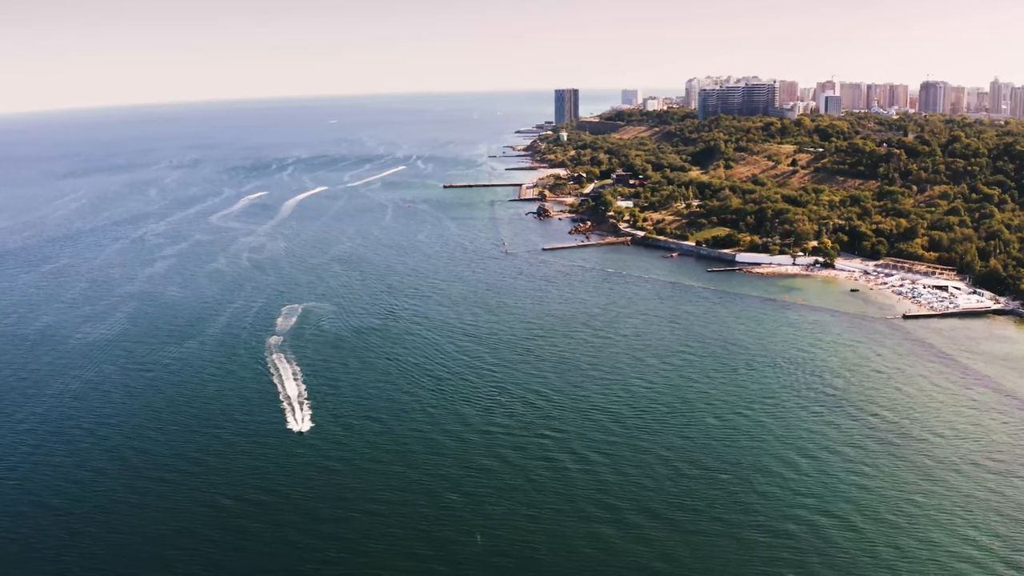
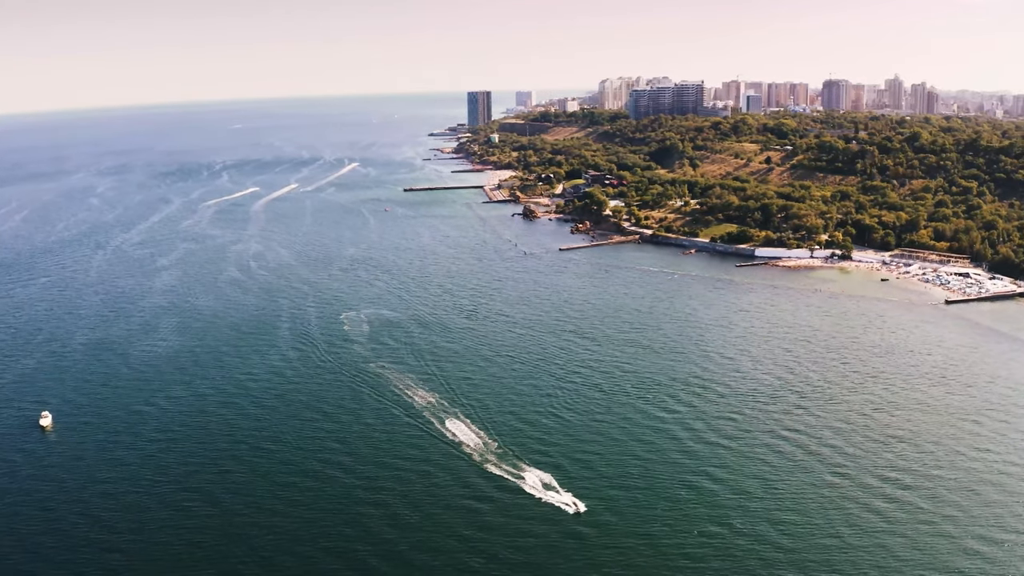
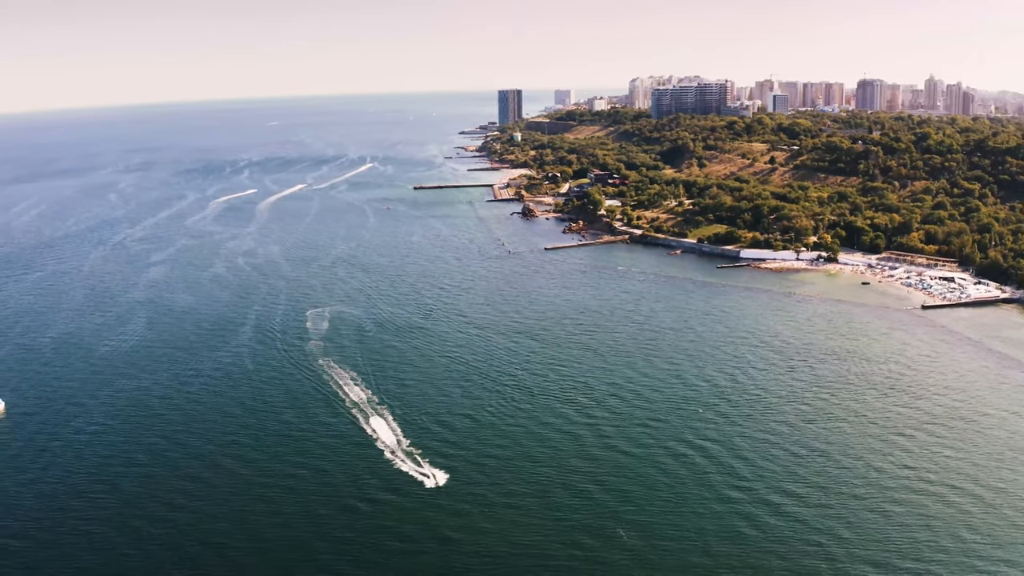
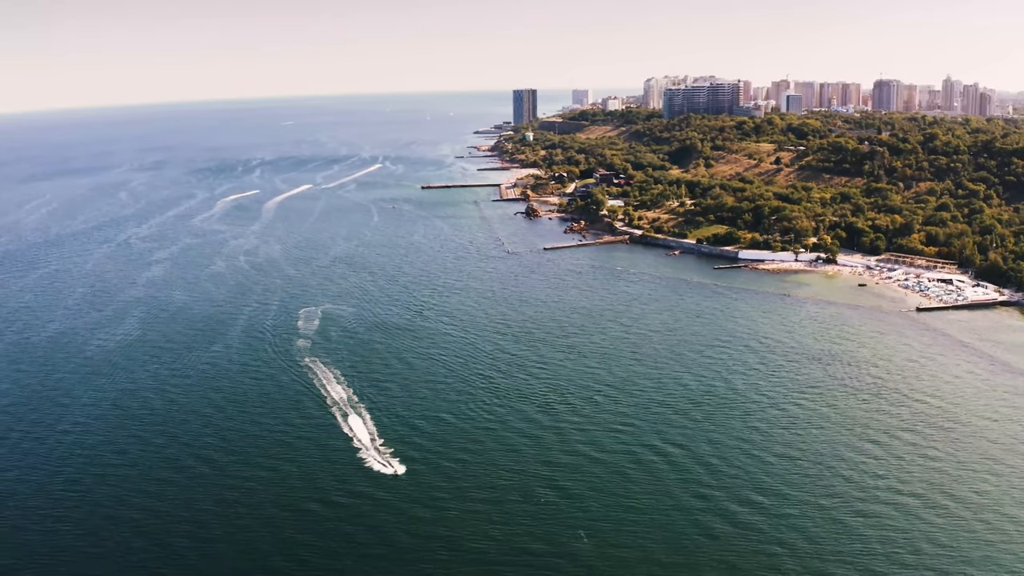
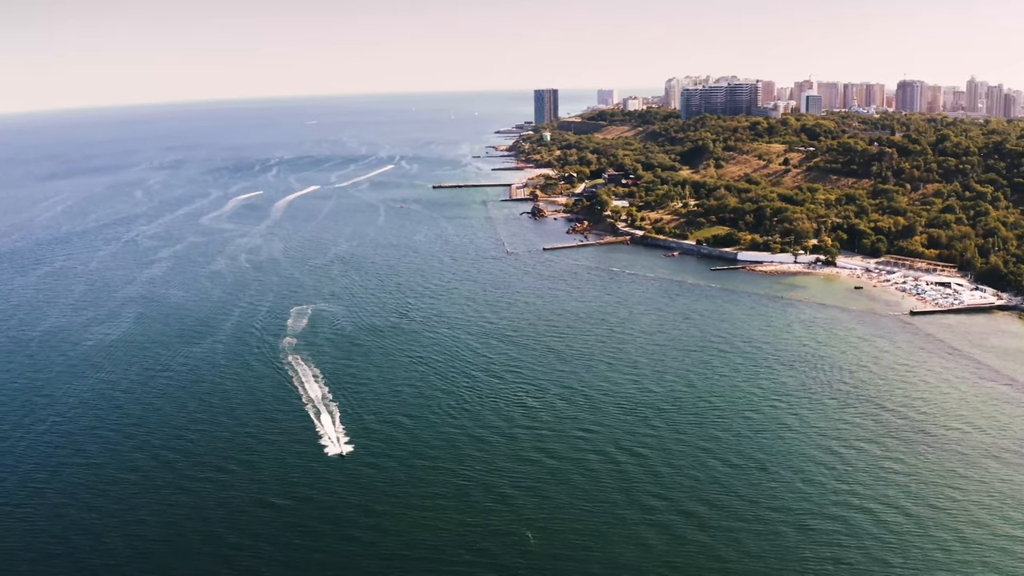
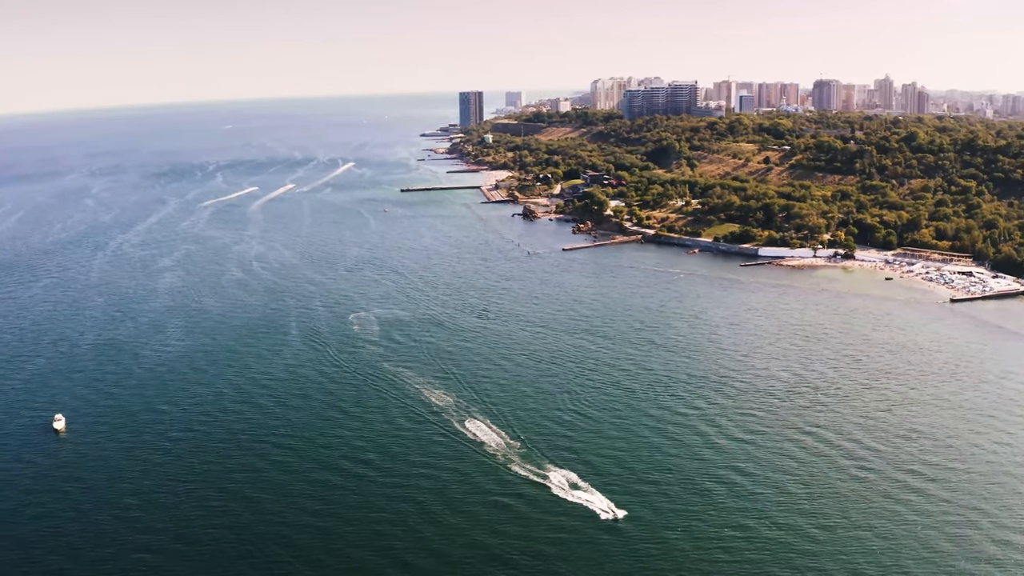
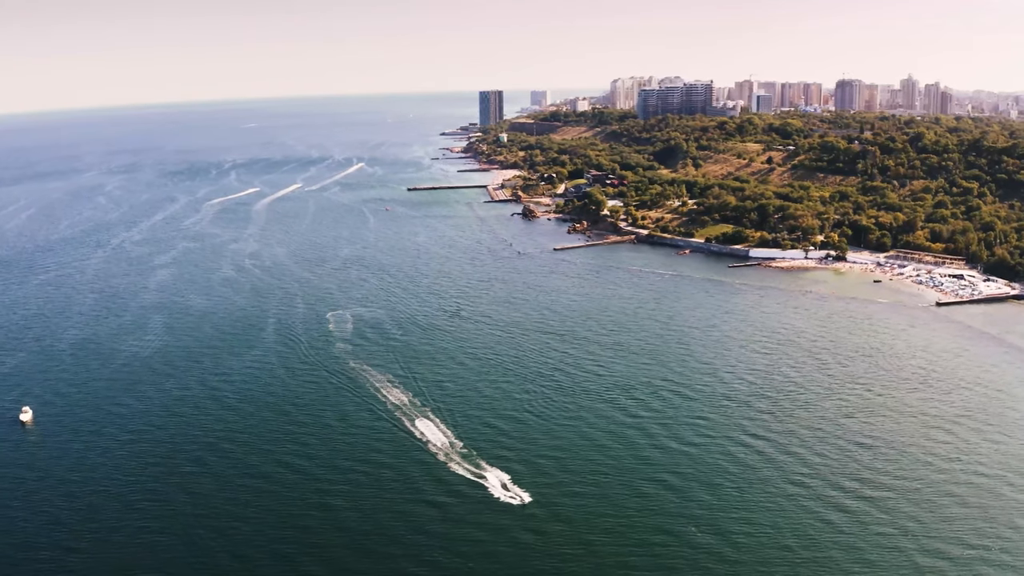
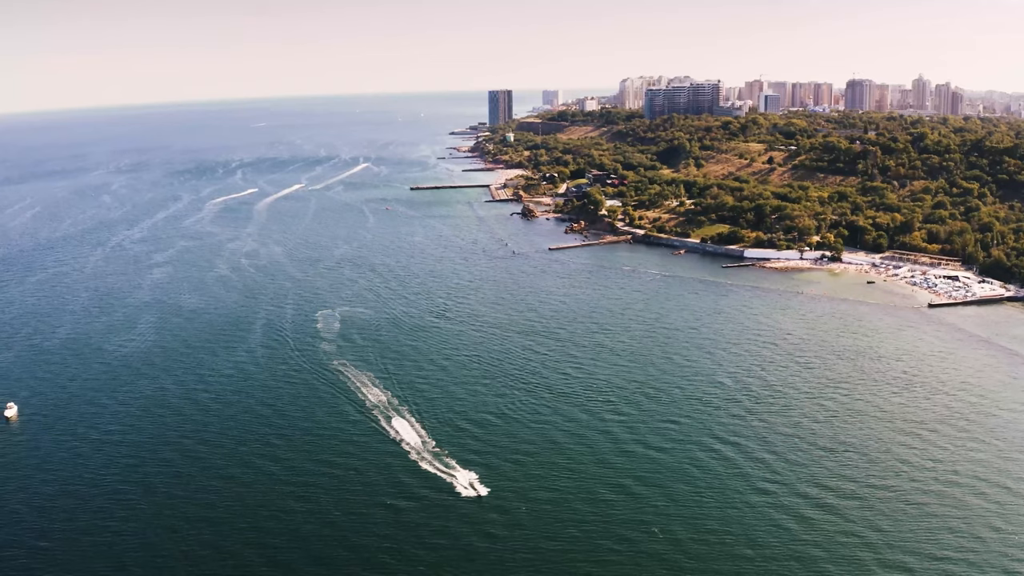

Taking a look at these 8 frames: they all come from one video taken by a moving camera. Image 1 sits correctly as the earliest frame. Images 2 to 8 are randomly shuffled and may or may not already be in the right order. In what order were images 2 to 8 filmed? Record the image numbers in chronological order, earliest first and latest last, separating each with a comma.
5, 4, 3, 8, 7, 2, 6
